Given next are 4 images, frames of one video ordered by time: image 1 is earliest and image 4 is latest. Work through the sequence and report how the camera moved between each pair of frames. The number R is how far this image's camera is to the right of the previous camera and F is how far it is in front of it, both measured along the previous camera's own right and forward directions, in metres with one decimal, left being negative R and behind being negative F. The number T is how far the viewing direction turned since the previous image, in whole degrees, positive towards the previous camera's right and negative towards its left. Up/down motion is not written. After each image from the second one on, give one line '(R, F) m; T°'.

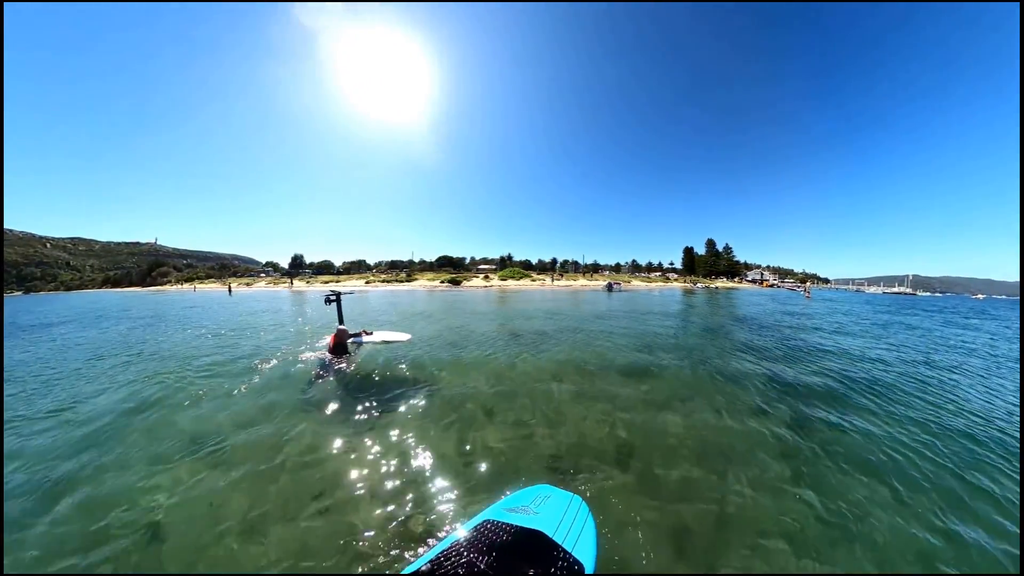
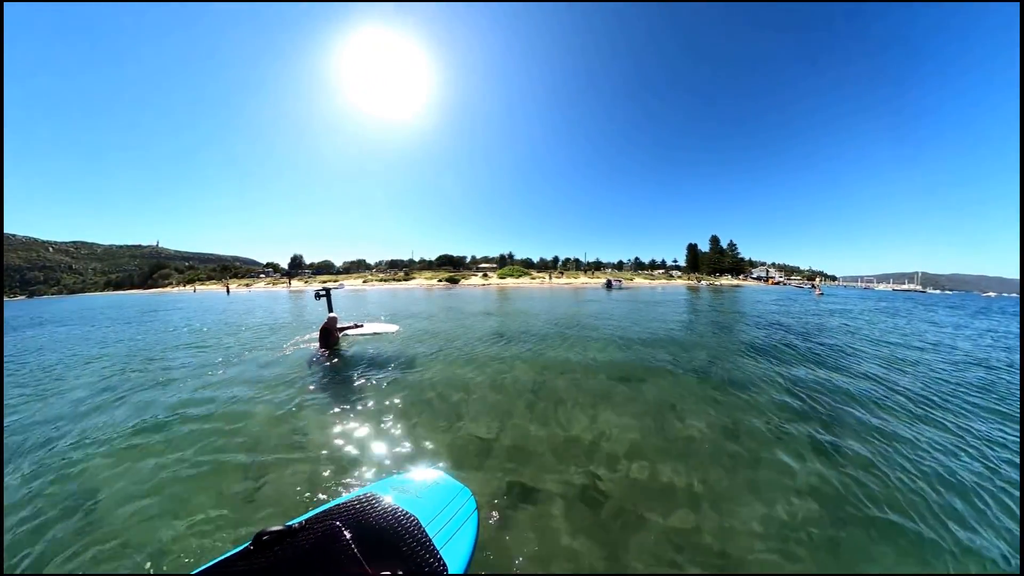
(+0.3, +0.6) m; -1°
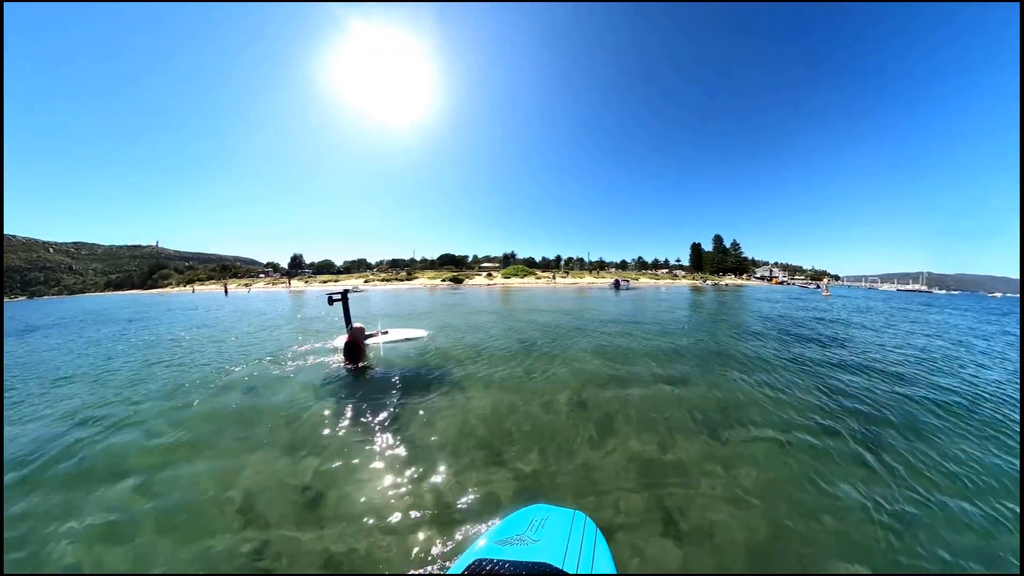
(-0.3, +0.4) m; 0°
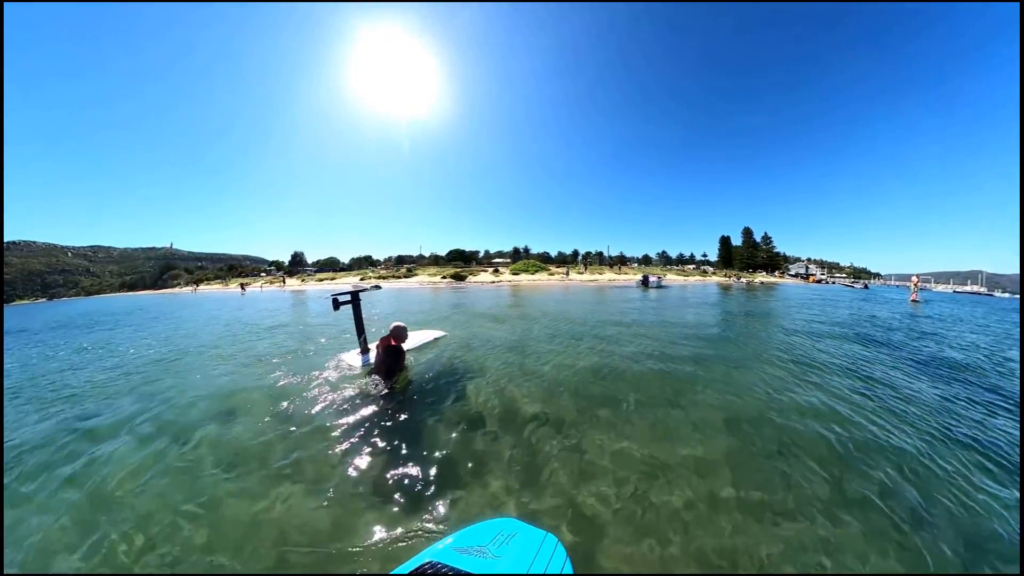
(+0.2, +2.7) m; -2°
